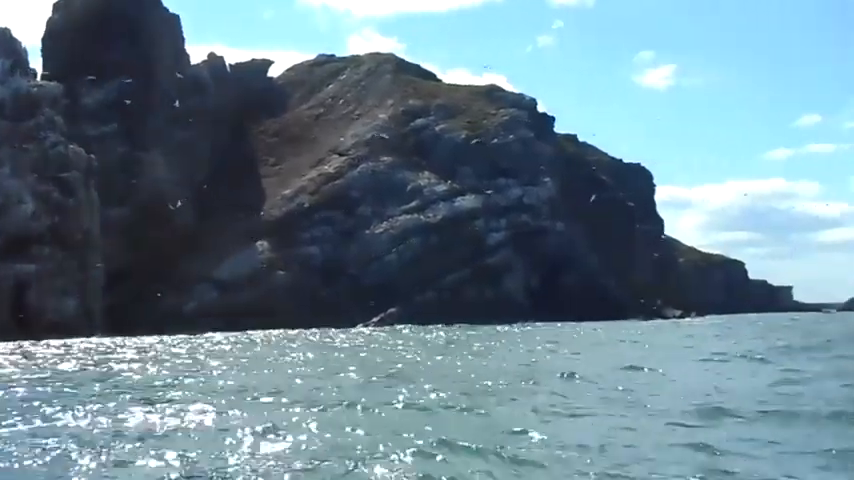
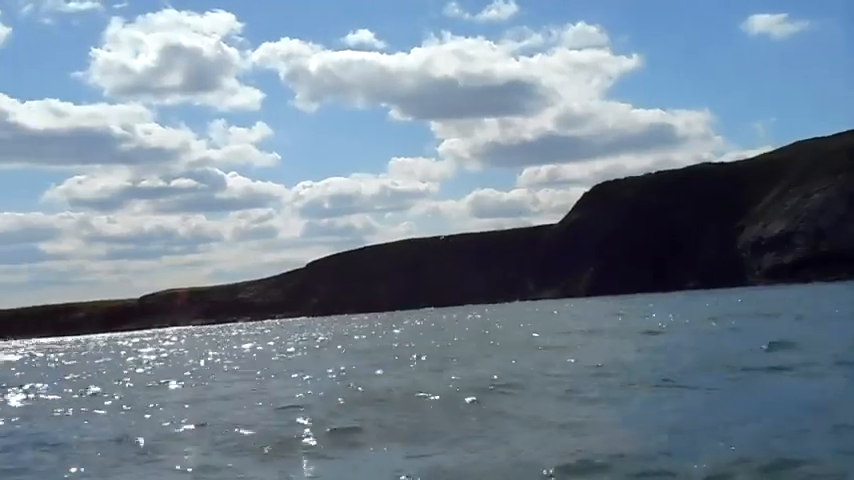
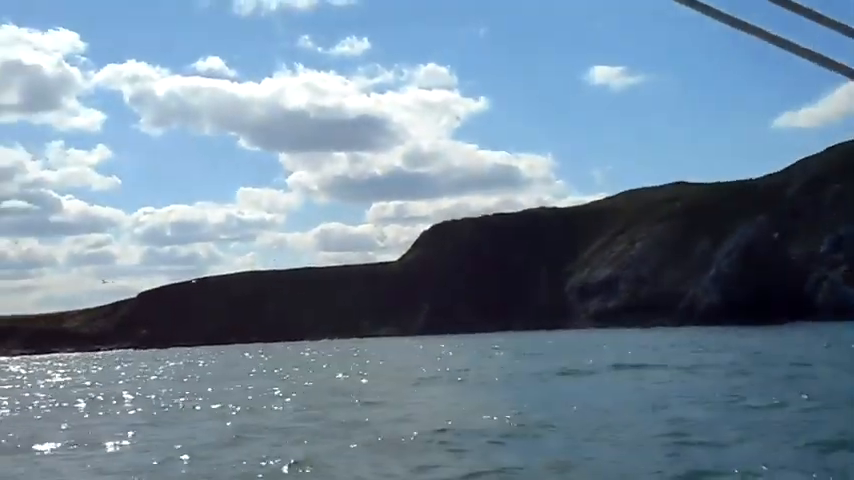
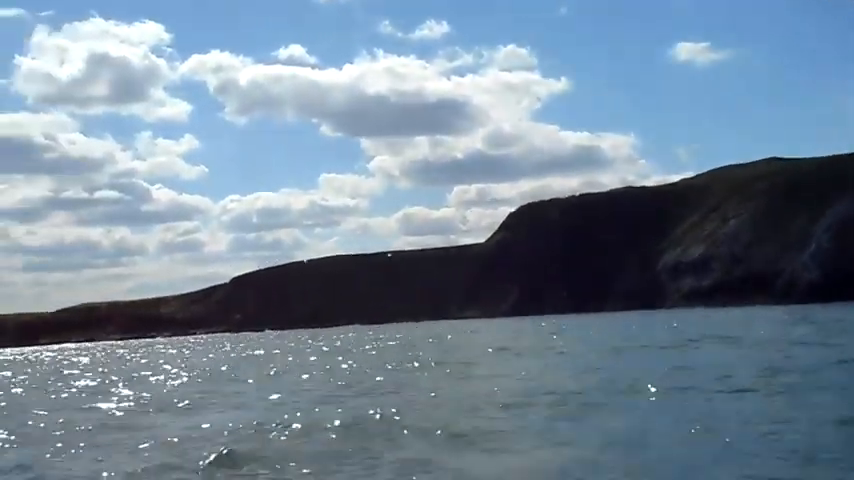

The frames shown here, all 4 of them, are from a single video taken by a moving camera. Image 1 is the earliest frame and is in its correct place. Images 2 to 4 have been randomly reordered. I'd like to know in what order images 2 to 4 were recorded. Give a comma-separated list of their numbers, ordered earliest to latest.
3, 4, 2
